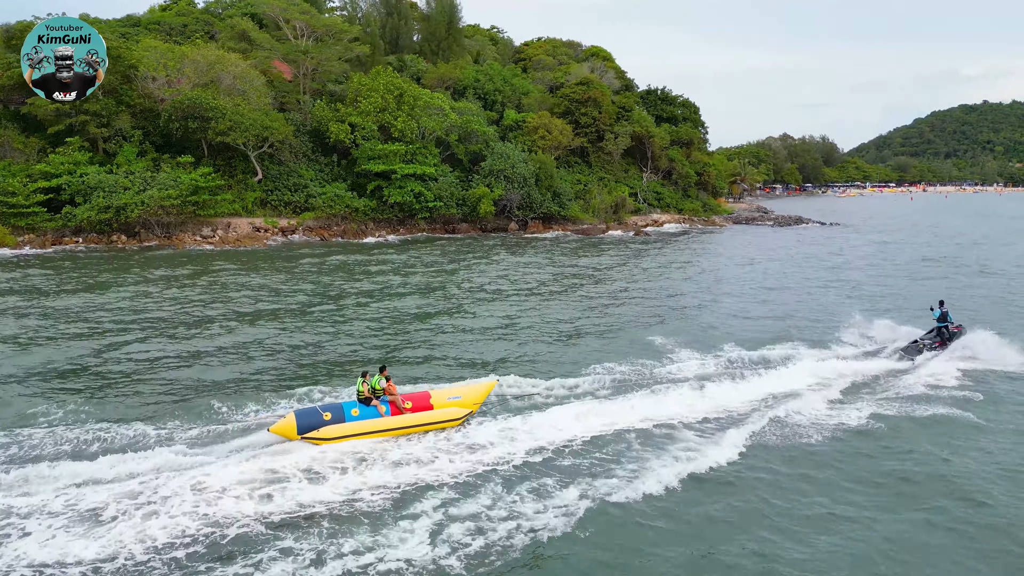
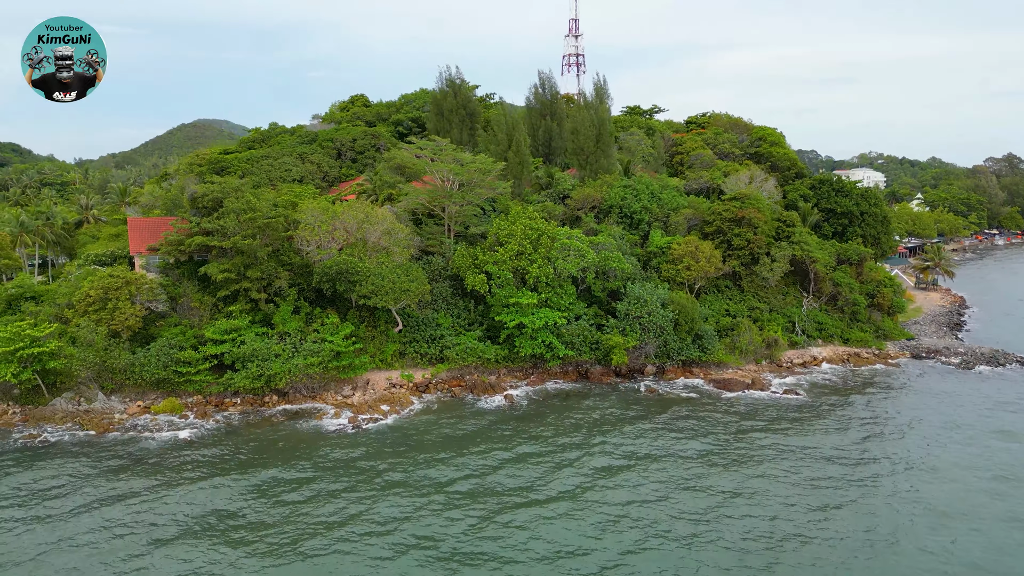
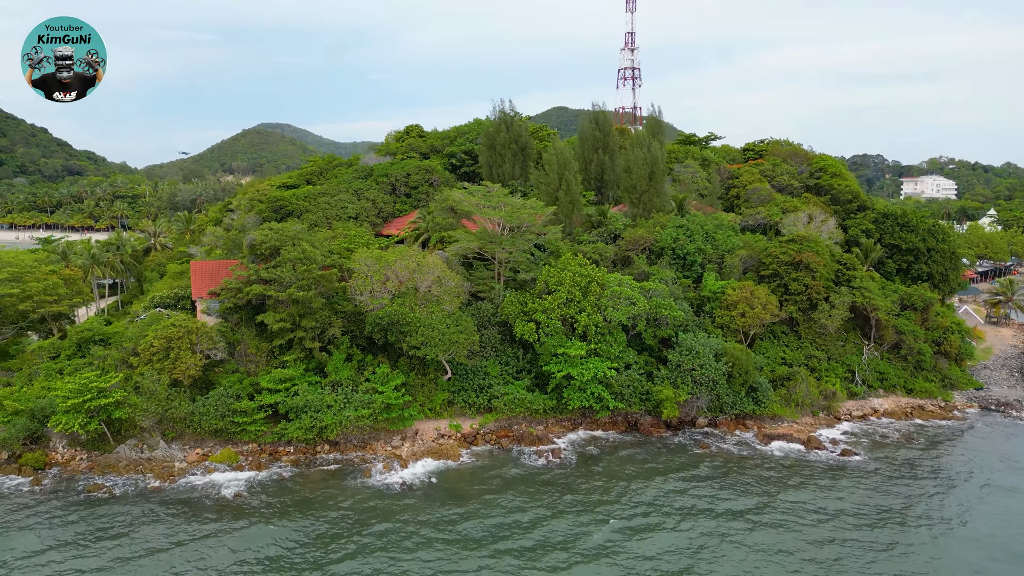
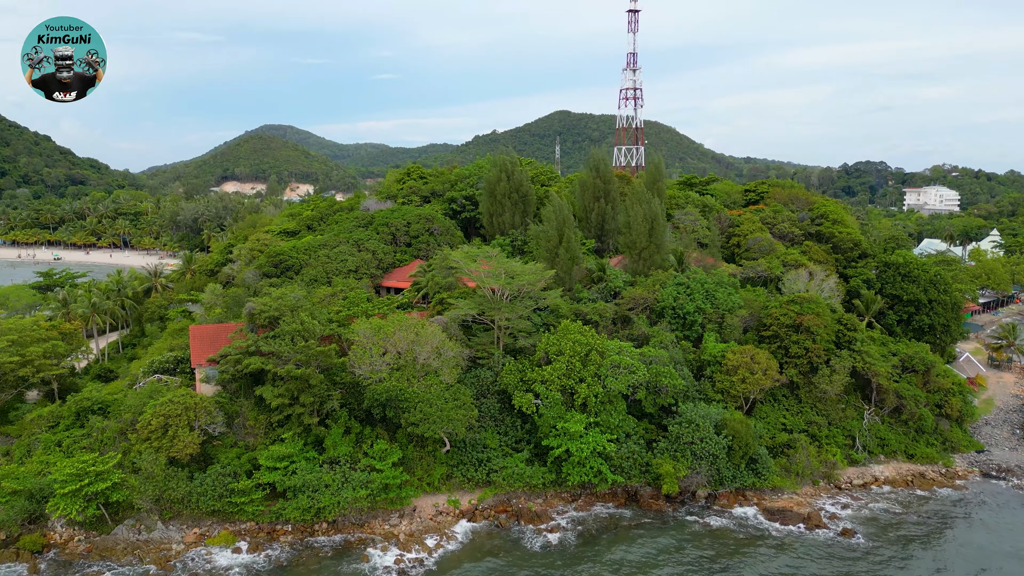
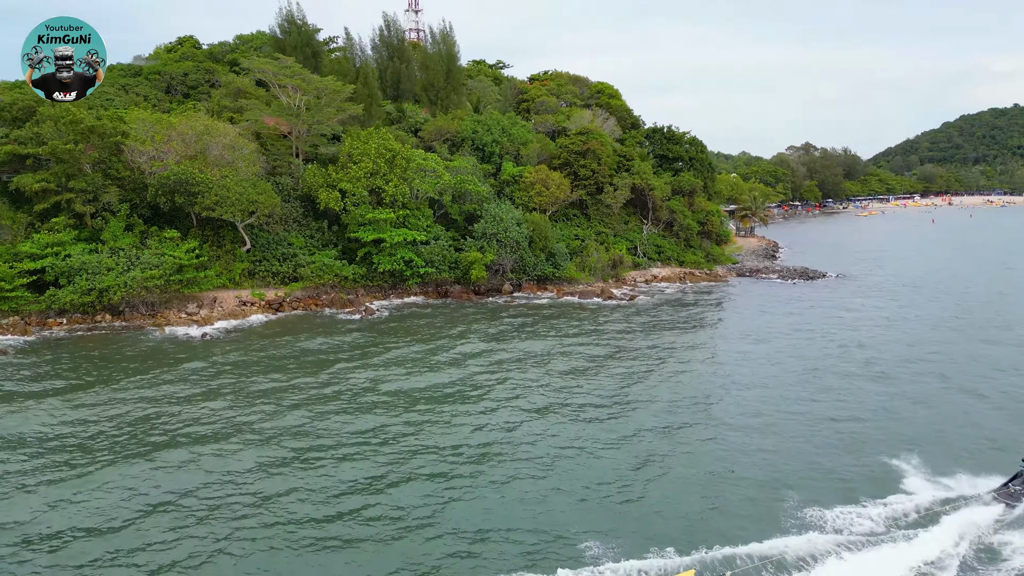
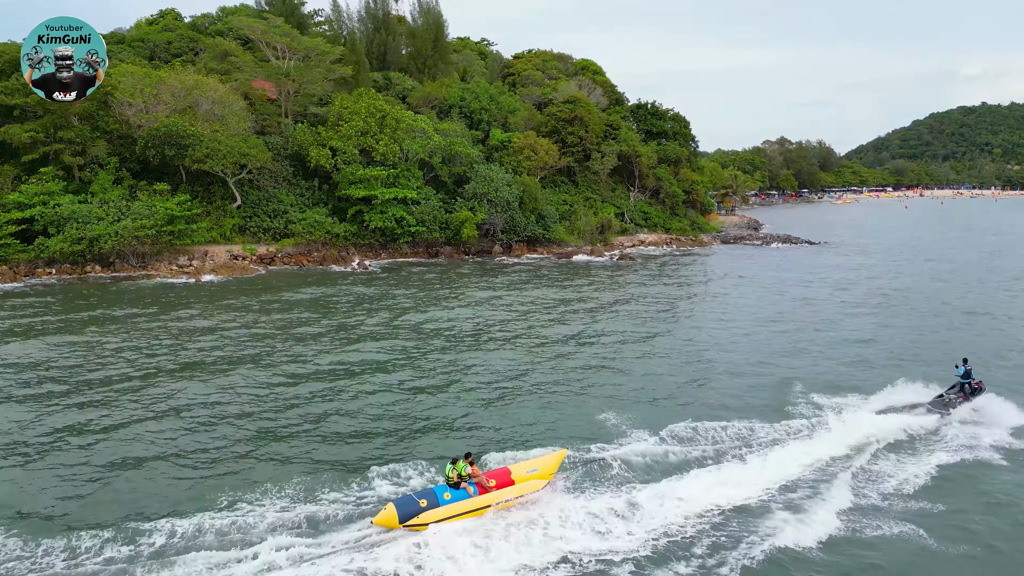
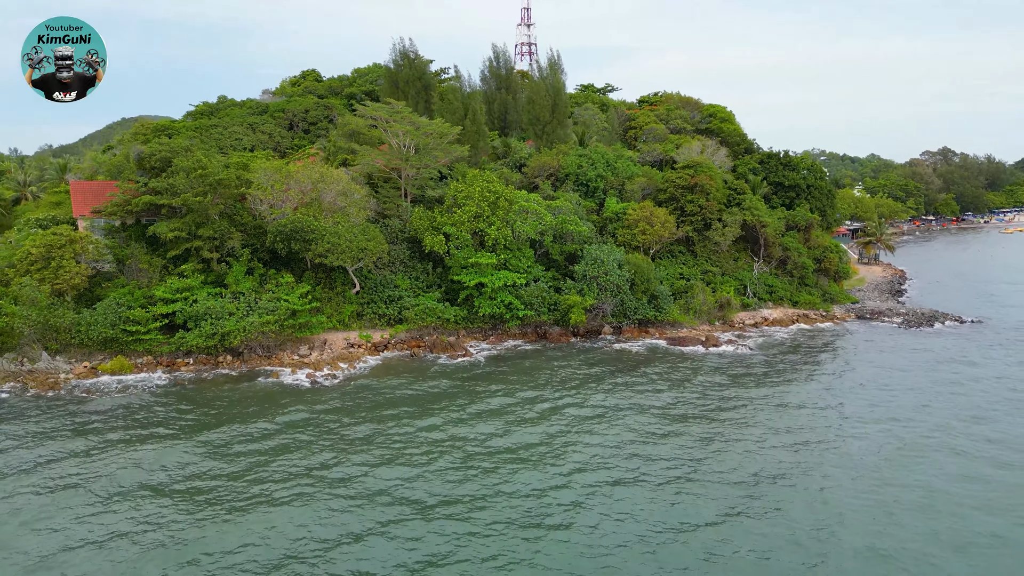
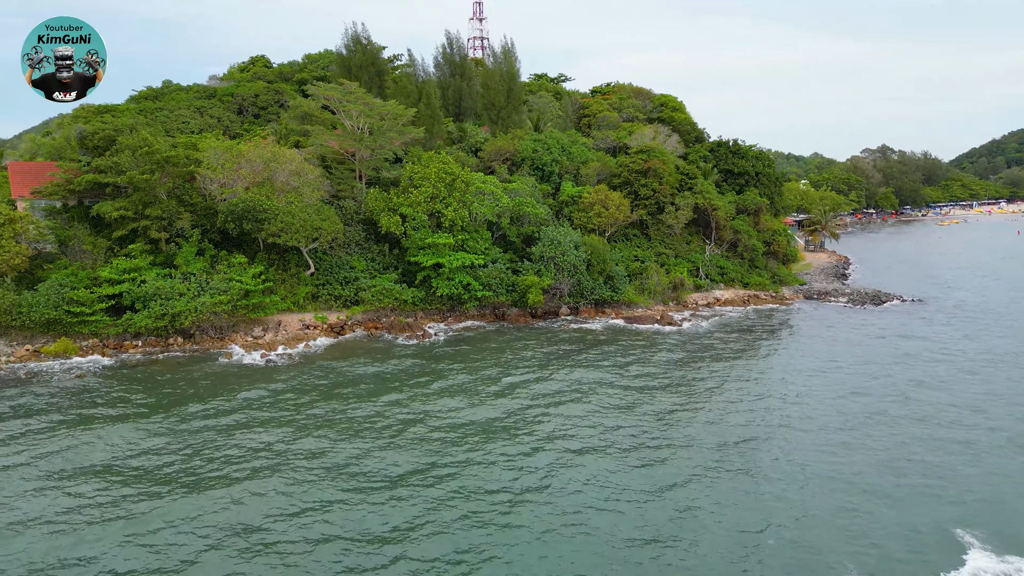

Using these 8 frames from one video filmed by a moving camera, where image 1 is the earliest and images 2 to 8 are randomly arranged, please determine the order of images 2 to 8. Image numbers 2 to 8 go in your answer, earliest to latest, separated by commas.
6, 5, 8, 7, 2, 3, 4
